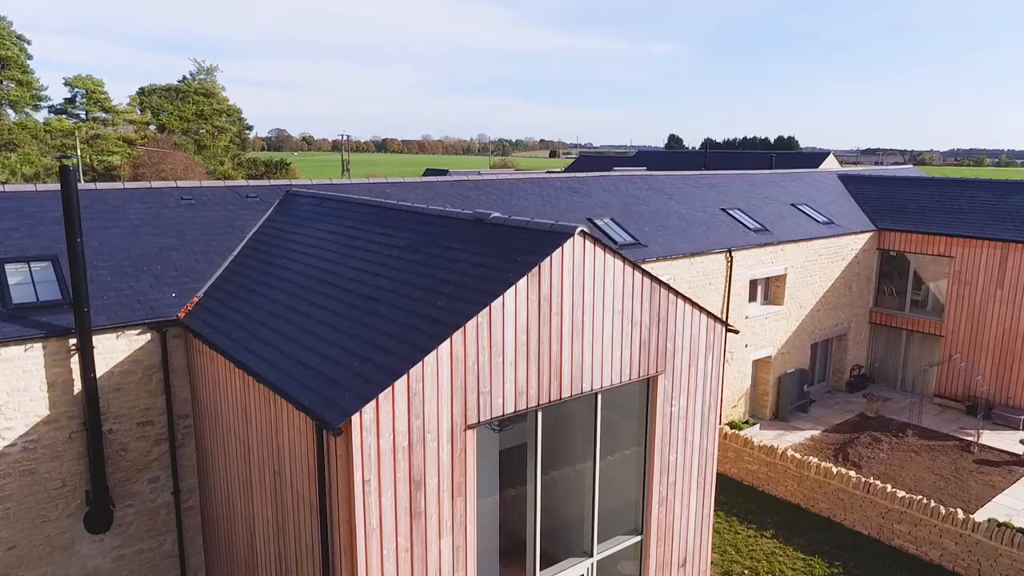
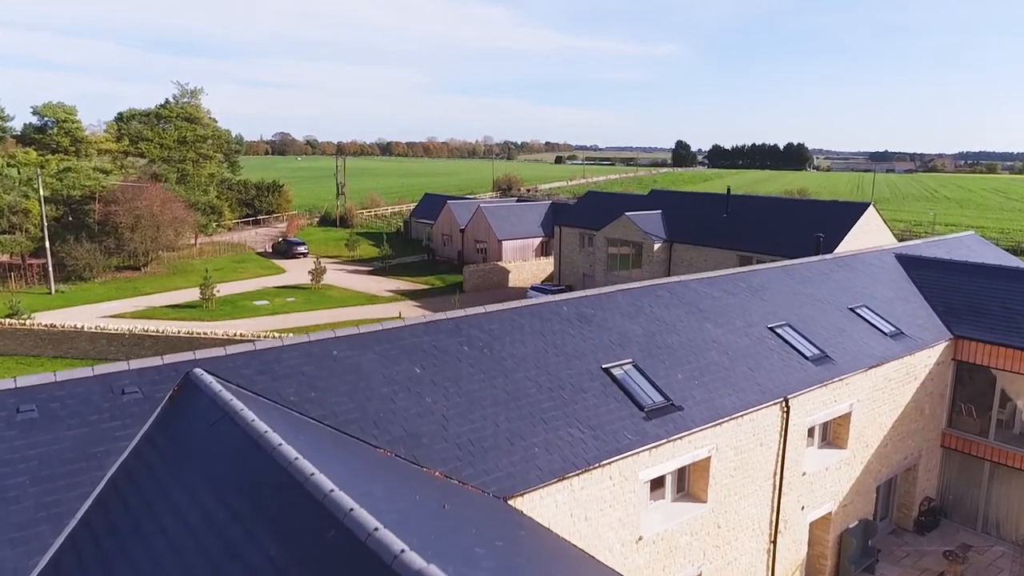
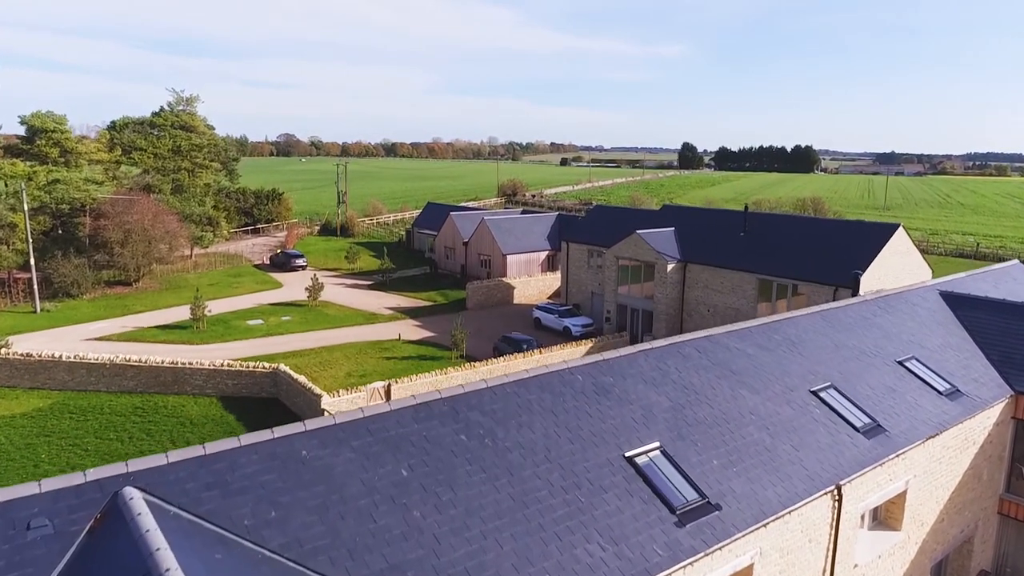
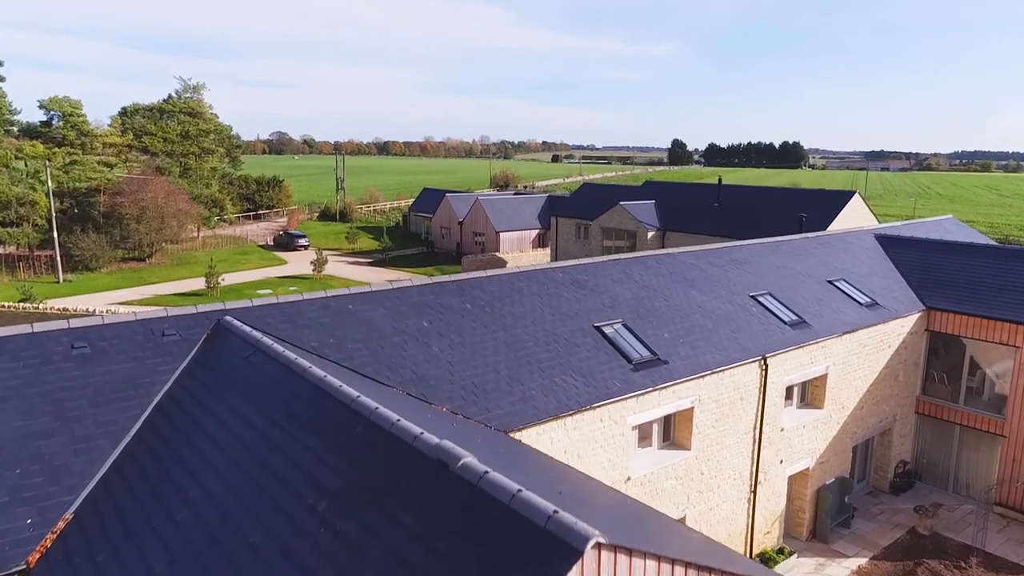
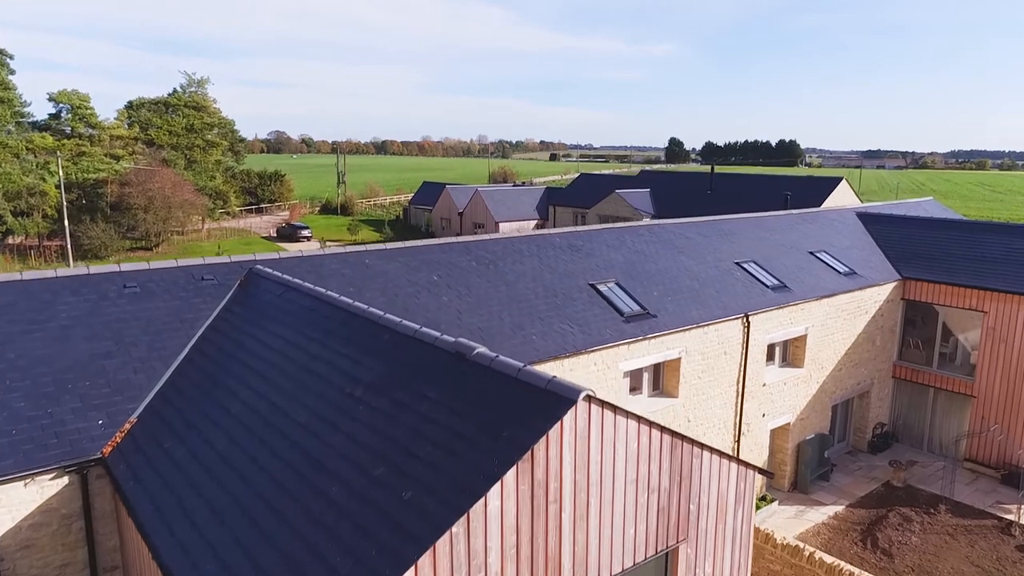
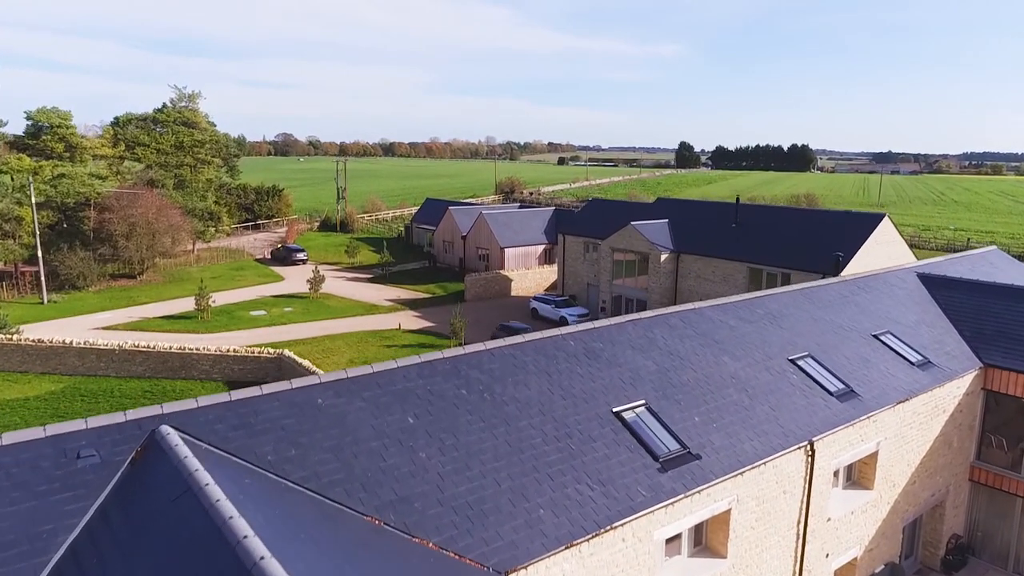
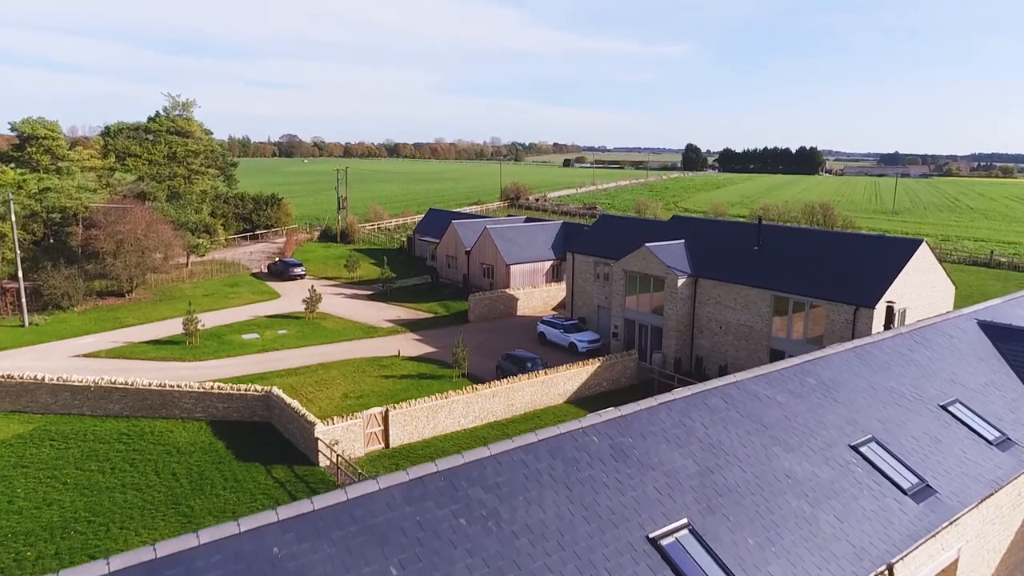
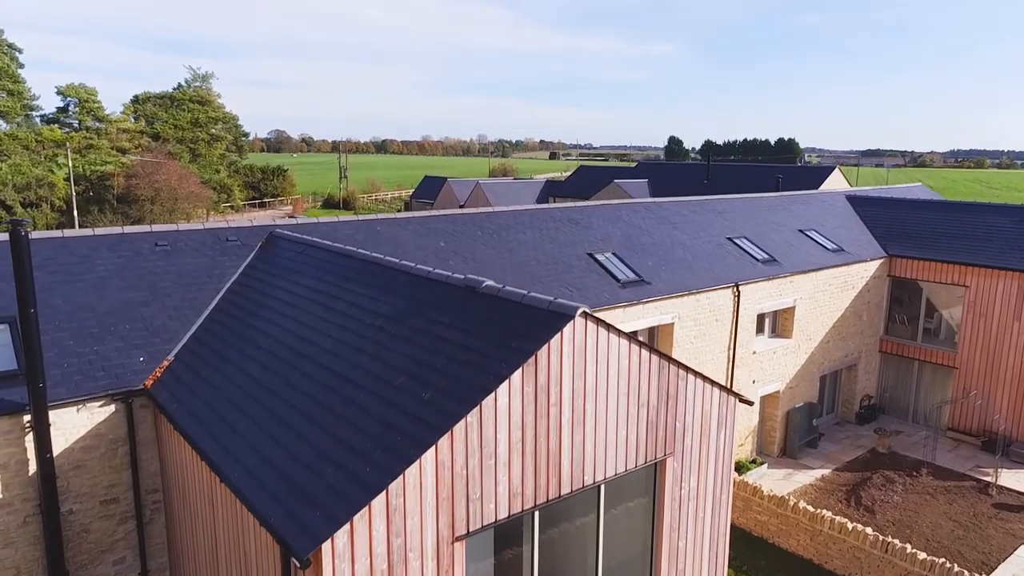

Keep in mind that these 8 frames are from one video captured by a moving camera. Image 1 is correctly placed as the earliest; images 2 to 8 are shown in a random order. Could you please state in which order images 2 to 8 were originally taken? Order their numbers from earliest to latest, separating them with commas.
8, 5, 4, 2, 6, 3, 7
